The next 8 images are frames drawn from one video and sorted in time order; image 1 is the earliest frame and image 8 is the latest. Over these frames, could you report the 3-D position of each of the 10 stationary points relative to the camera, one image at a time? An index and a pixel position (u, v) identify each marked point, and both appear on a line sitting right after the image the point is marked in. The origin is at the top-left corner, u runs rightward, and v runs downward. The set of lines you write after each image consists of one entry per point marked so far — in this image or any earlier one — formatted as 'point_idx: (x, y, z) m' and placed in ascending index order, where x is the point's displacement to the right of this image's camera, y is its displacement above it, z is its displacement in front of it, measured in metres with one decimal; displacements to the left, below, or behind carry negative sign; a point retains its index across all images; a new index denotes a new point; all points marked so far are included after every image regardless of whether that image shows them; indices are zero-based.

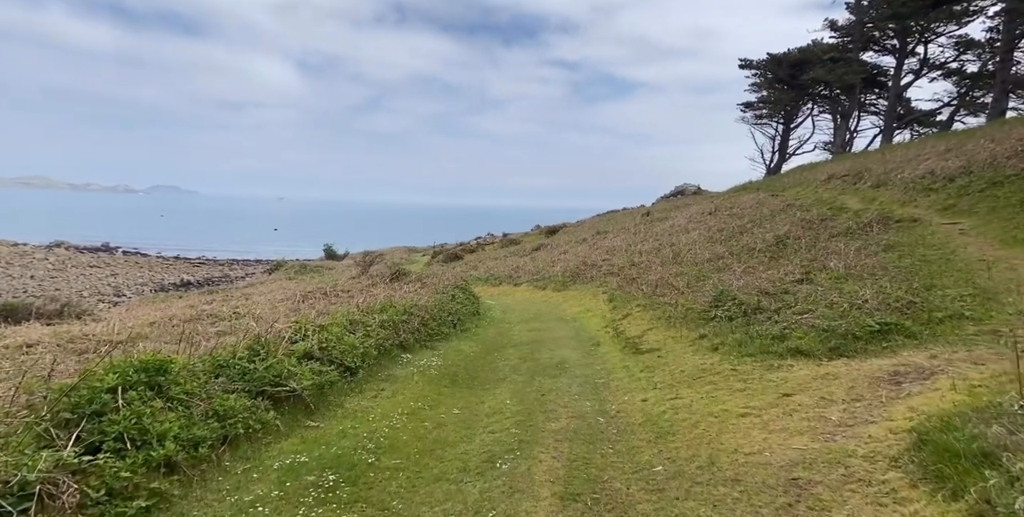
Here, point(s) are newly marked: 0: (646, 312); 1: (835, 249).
0: (+3.5, -1.4, +16.2) m
1: (+8.8, +0.3, +17.4) m
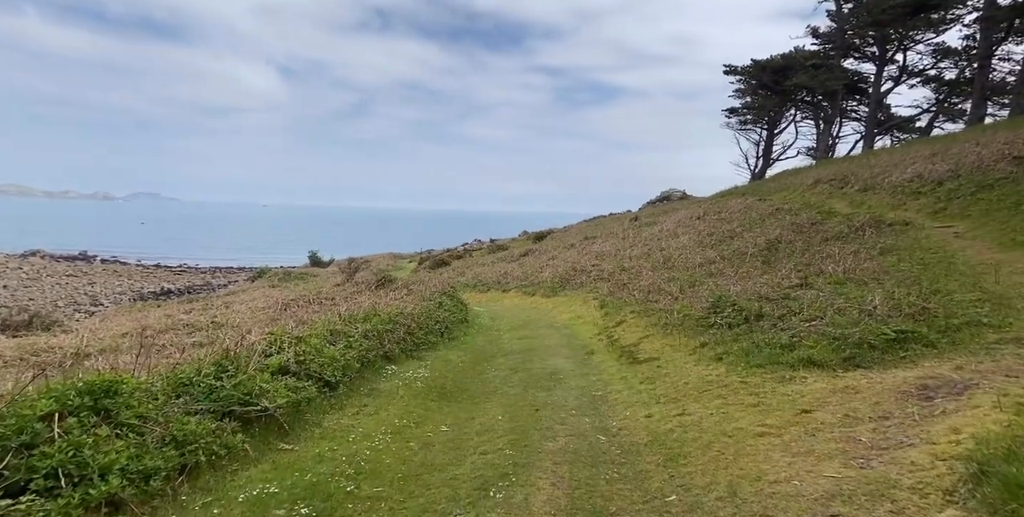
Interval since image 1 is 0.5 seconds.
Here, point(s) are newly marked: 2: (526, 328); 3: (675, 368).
0: (+3.2, -1.5, +15.7) m
1: (+8.5, +0.2, +17.0) m
2: (+0.4, -2.1, +19.6) m
3: (+2.4, -1.6, +9.3) m
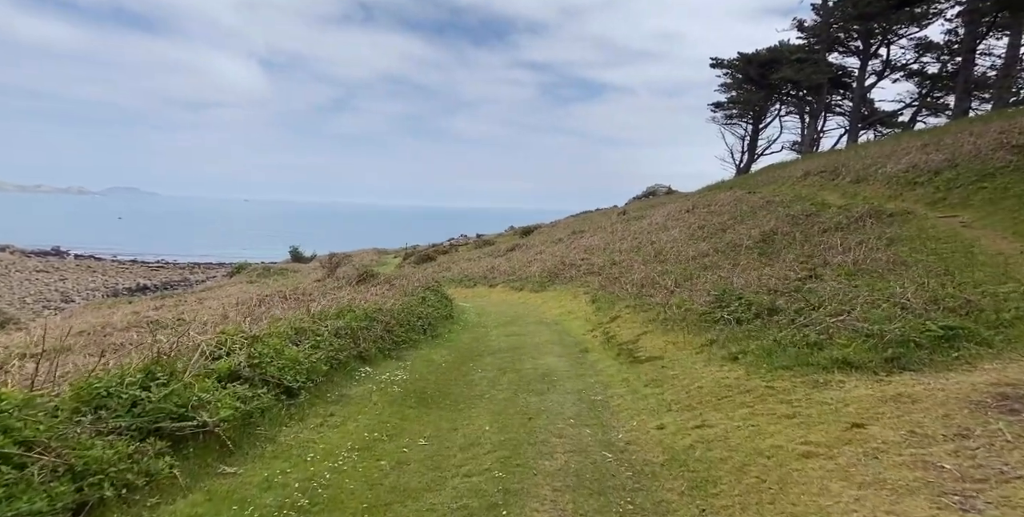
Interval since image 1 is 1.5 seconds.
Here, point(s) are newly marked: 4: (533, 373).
0: (+2.9, -1.3, +14.7) m
1: (+8.1, +0.4, +16.2) m
2: (0.0, -1.9, +18.5) m
3: (+2.3, -1.4, +8.3) m
4: (+0.3, -1.8, +10.2) m
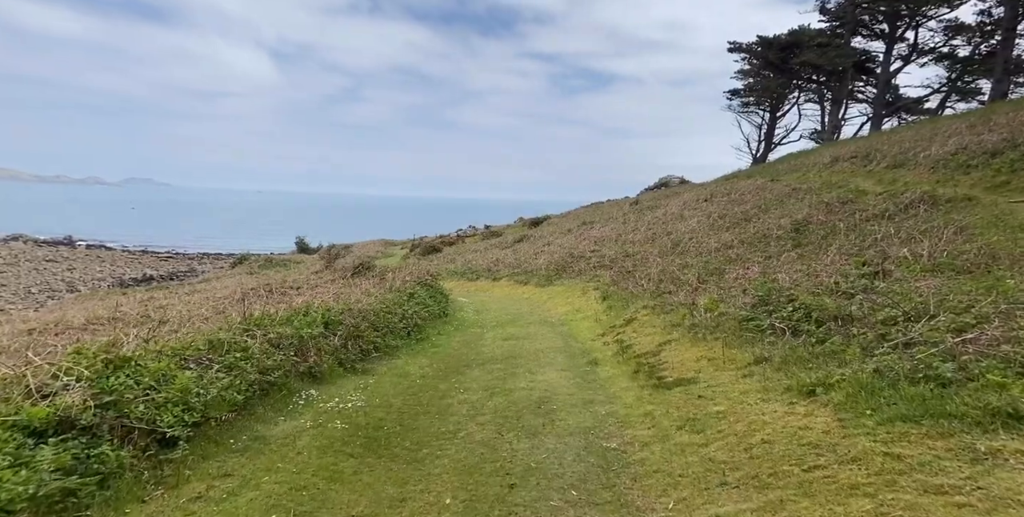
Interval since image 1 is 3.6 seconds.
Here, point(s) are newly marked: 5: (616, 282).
0: (+2.8, -1.1, +12.3) m
1: (+8.1, +0.6, +13.7) m
2: (0.0, -1.7, +16.2) m
3: (+2.1, -1.3, +6.0) m
4: (+0.2, -1.7, +7.9) m
5: (+3.1, -0.7, +19.4) m
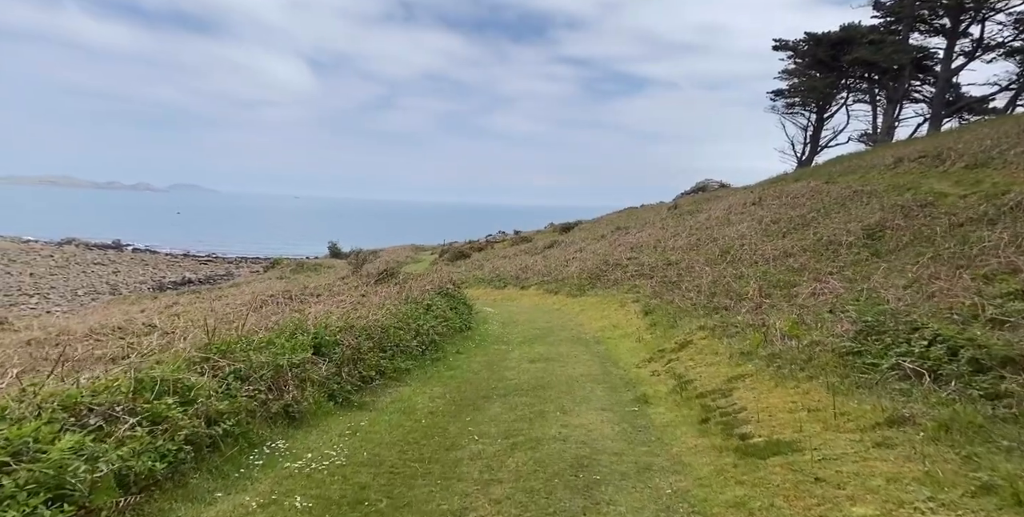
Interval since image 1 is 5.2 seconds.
0: (+3.3, -1.3, +10.2) m
1: (+8.7, +0.3, +11.3) m
2: (+0.7, -1.9, +14.2) m
3: (+2.2, -1.5, +3.8) m
4: (+0.5, -1.8, +5.9) m
5: (+4.0, -0.9, +17.2) m
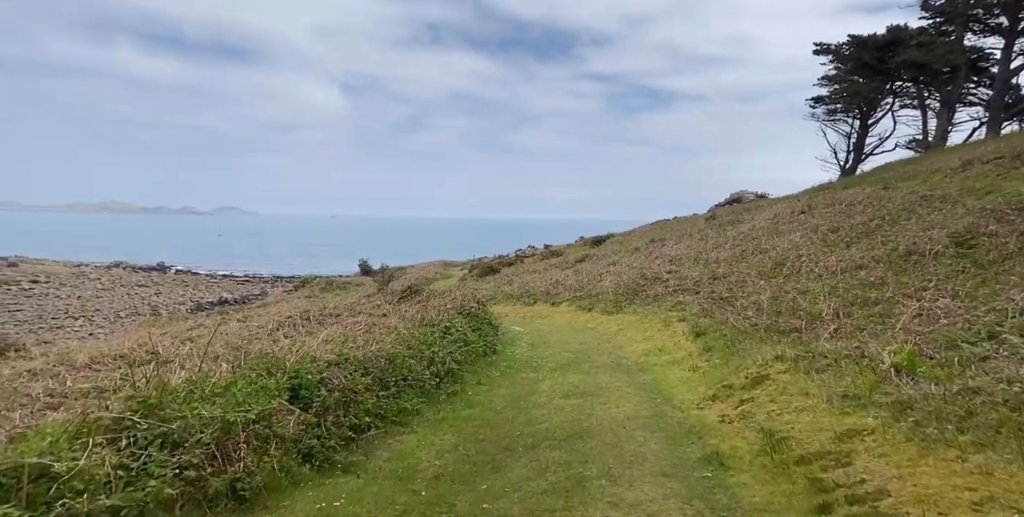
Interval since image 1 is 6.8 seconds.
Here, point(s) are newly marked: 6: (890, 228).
0: (+3.7, -1.5, +8.0) m
1: (+9.1, +0.2, +8.9) m
2: (+1.3, -2.2, +12.1) m
3: (+2.3, -1.5, +1.7) m
4: (+0.6, -1.9, +3.8) m
5: (+4.7, -1.3, +15.0) m
6: (+11.8, +1.0, +19.5) m
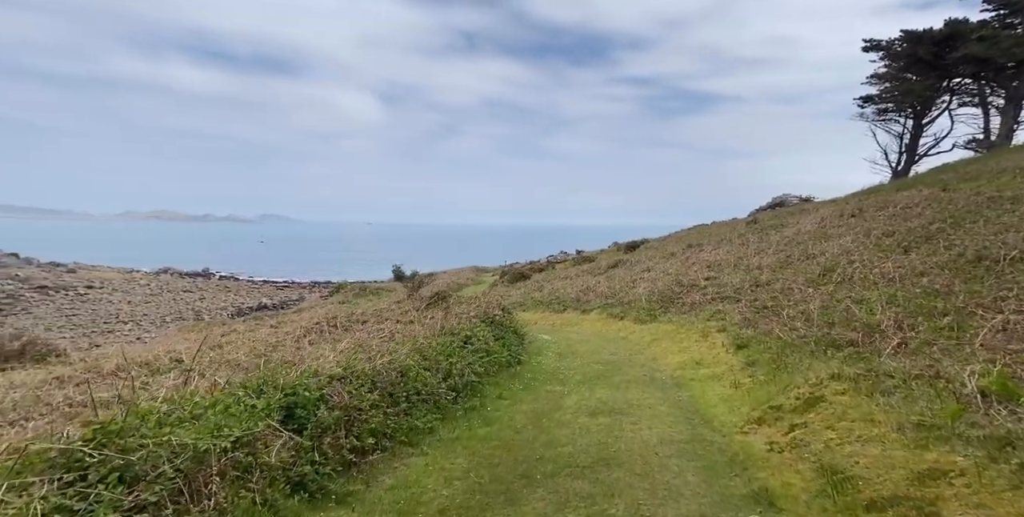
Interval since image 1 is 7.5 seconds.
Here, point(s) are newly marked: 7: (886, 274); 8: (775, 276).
0: (+3.9, -1.5, +6.9) m
1: (+9.3, +0.1, +7.5) m
2: (+1.7, -2.3, +11.2) m
3: (+2.2, -1.5, +0.7) m
4: (+0.6, -2.0, +3.0) m
5: (+5.3, -1.4, +13.9) m
6: (+12.6, +0.8, +18.0) m
7: (+8.8, -0.4, +14.8) m
8: (+7.5, -0.5, +17.9) m
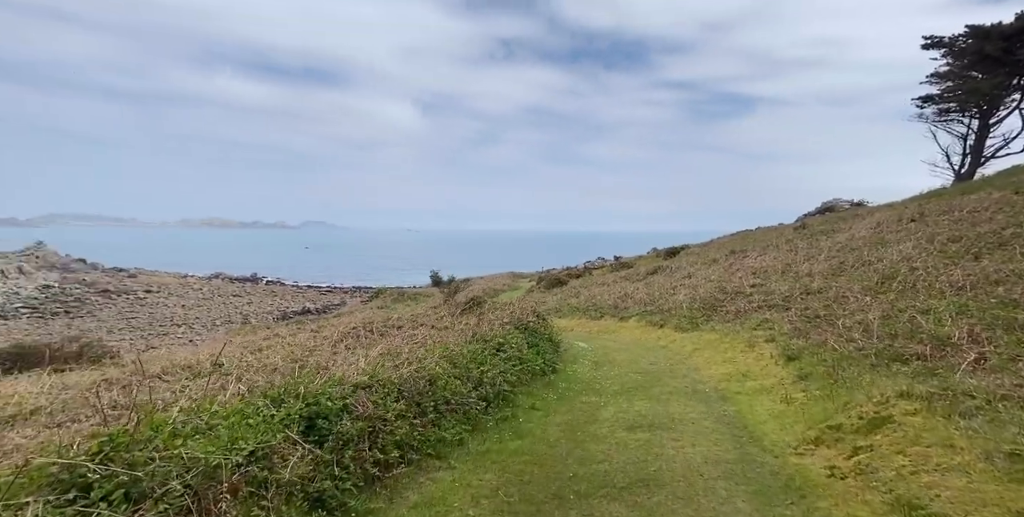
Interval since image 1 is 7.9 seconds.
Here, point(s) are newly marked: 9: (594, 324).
0: (+4.2, -1.6, +6.2) m
1: (+9.7, +0.1, +6.4) m
2: (+2.3, -2.4, +10.5) m
3: (+2.1, -1.4, +0.1) m
4: (+0.7, -1.9, +2.4) m
5: (+6.0, -1.5, +13.0) m
6: (+13.6, +0.6, +16.7) m
7: (+9.6, -0.5, +13.7) m
8: (+8.5, -0.7, +16.9) m
9: (+2.6, -2.2, +19.9) m
